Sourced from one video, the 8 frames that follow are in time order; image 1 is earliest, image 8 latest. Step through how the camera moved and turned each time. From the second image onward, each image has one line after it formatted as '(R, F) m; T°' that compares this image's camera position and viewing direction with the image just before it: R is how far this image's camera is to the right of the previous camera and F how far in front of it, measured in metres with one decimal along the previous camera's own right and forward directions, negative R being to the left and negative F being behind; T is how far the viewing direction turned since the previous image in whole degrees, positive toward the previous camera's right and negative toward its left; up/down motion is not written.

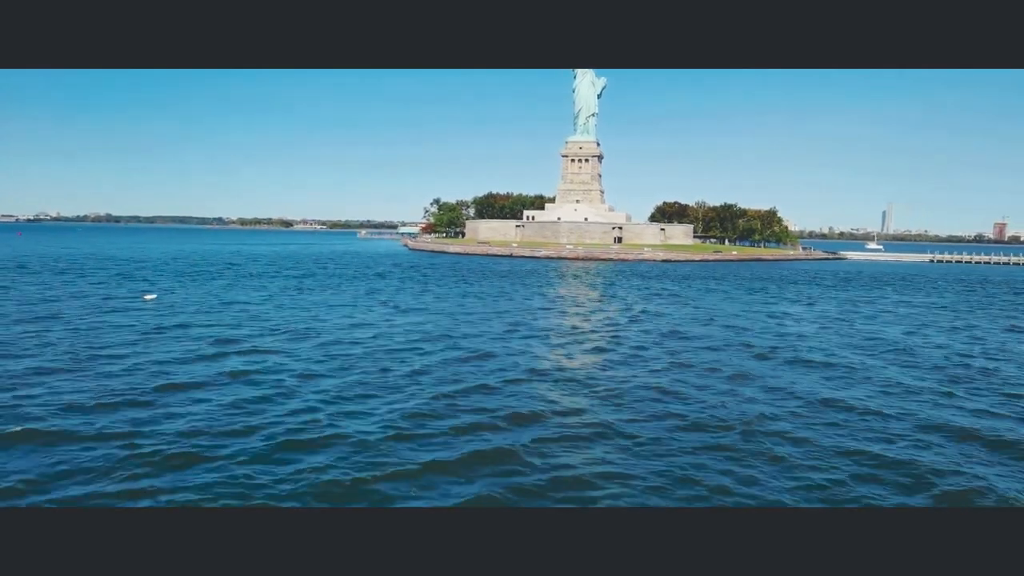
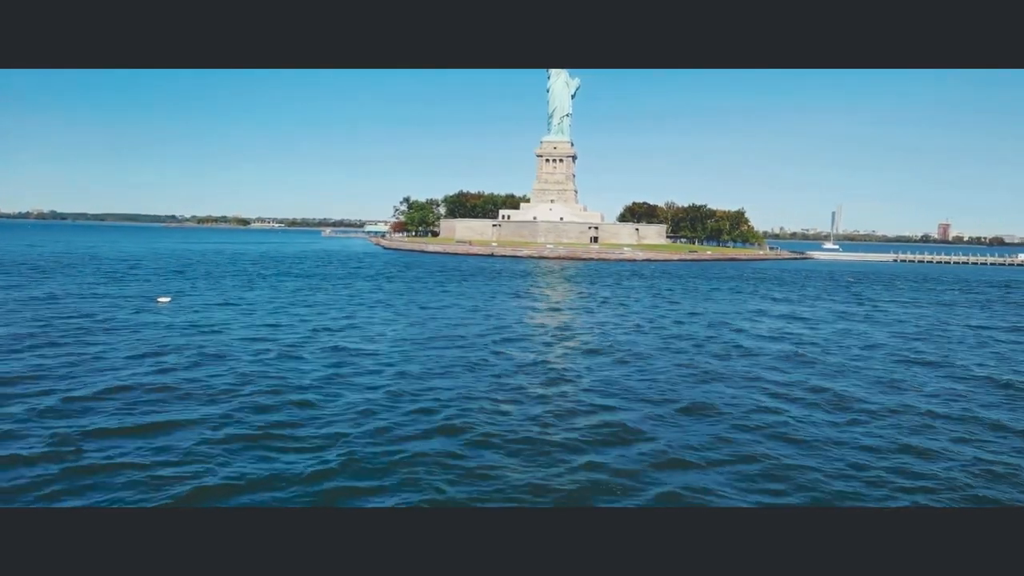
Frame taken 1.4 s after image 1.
(-0.8, -0.1) m; +1°
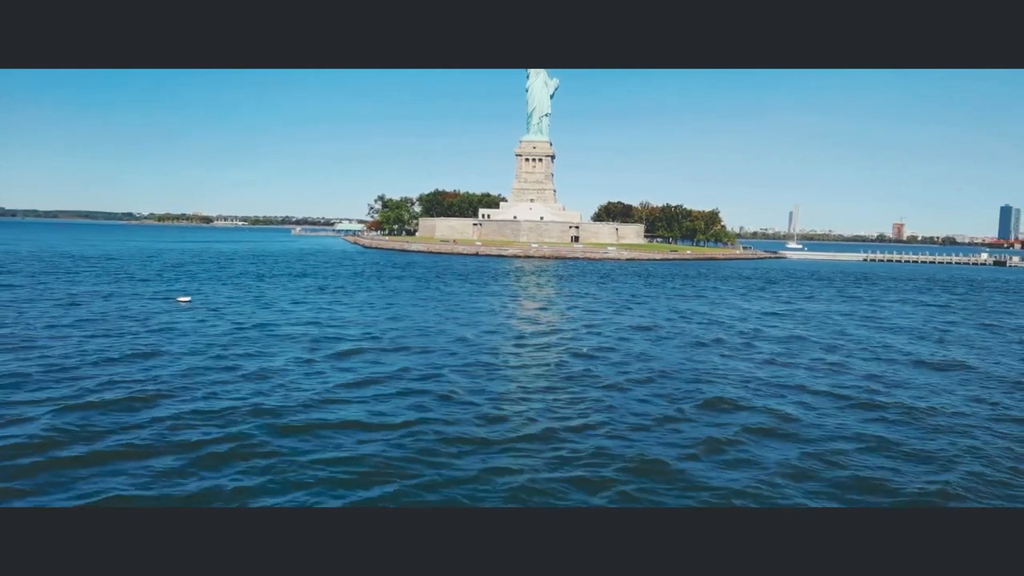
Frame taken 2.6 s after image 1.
(-0.7, 0.0) m; +1°
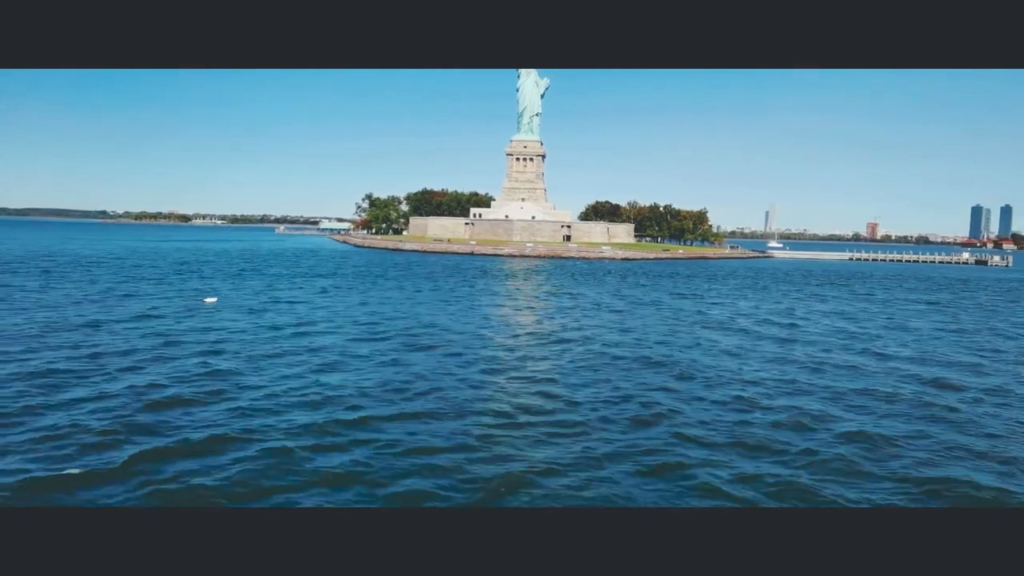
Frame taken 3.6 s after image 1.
(-0.5, -0.1) m; +1°
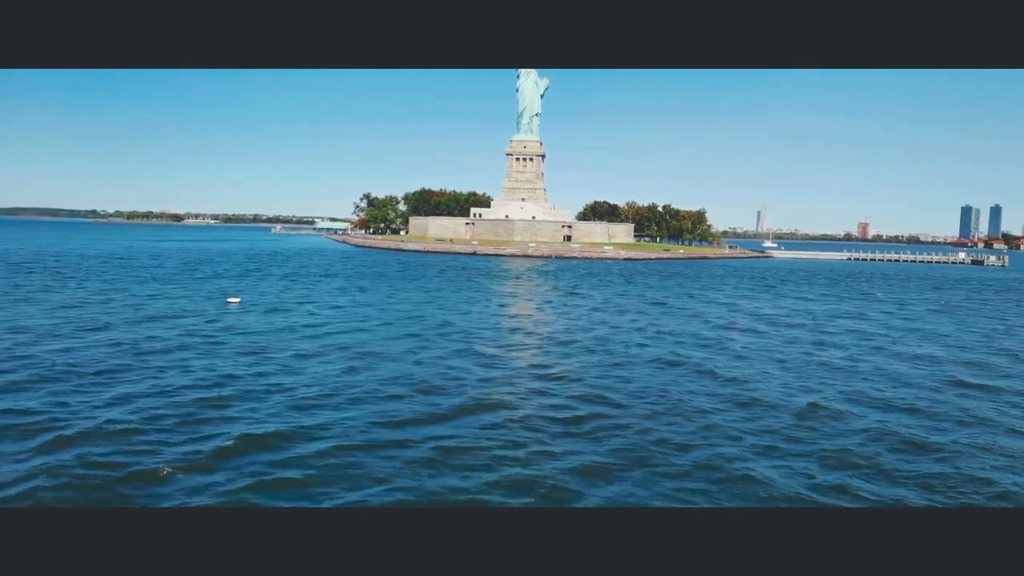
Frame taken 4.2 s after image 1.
(-0.3, 0.0) m; 0°
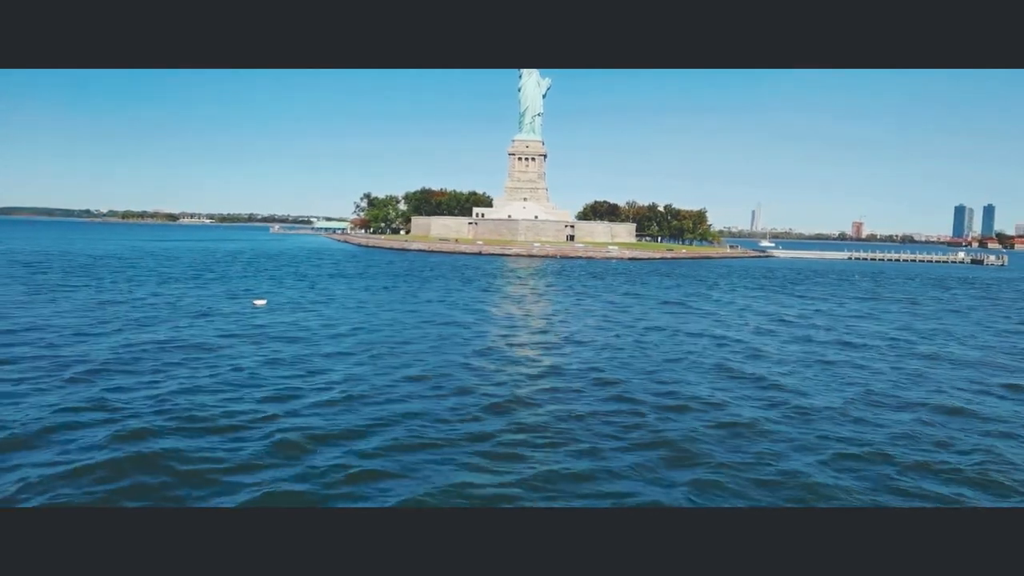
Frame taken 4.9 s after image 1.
(-0.3, -0.1) m; 0°
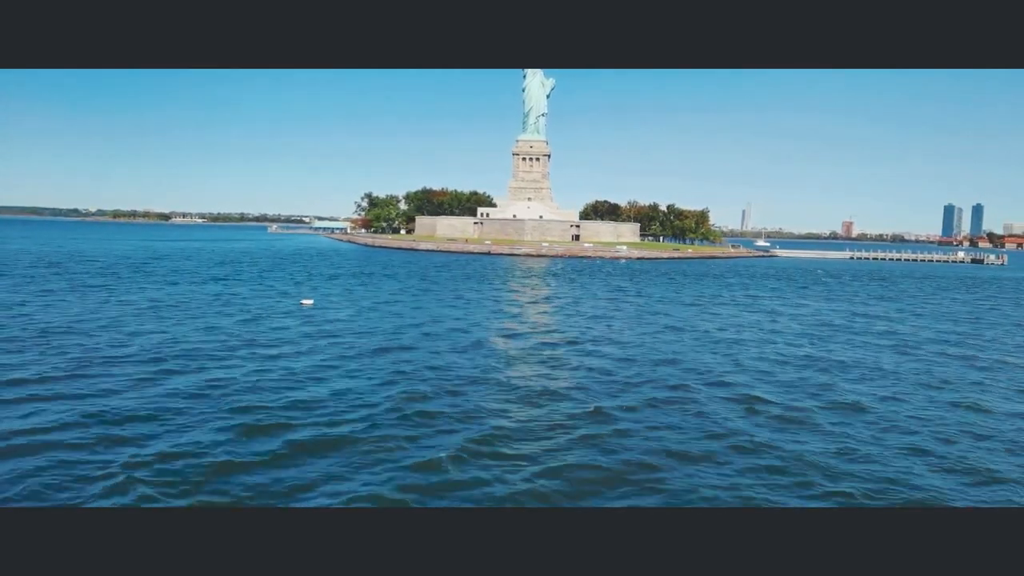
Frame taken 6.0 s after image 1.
(-0.5, 0.0) m; 0°
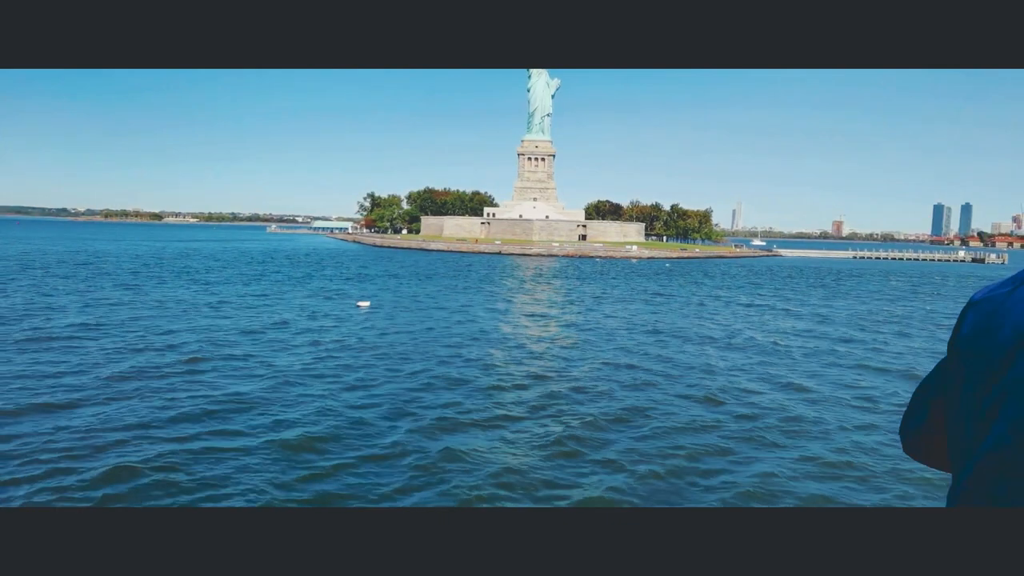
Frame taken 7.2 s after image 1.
(-0.6, -0.2) m; 0°
